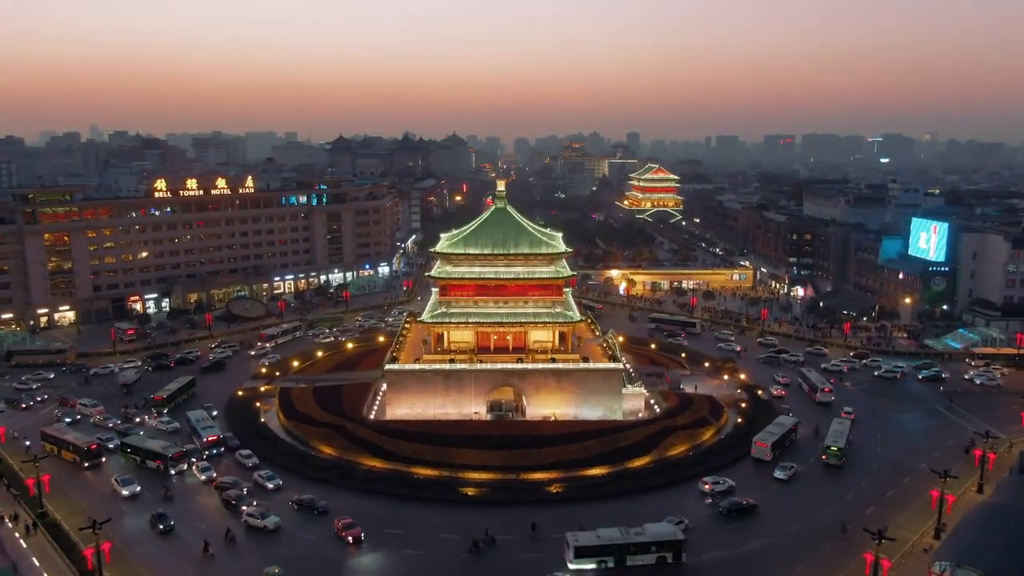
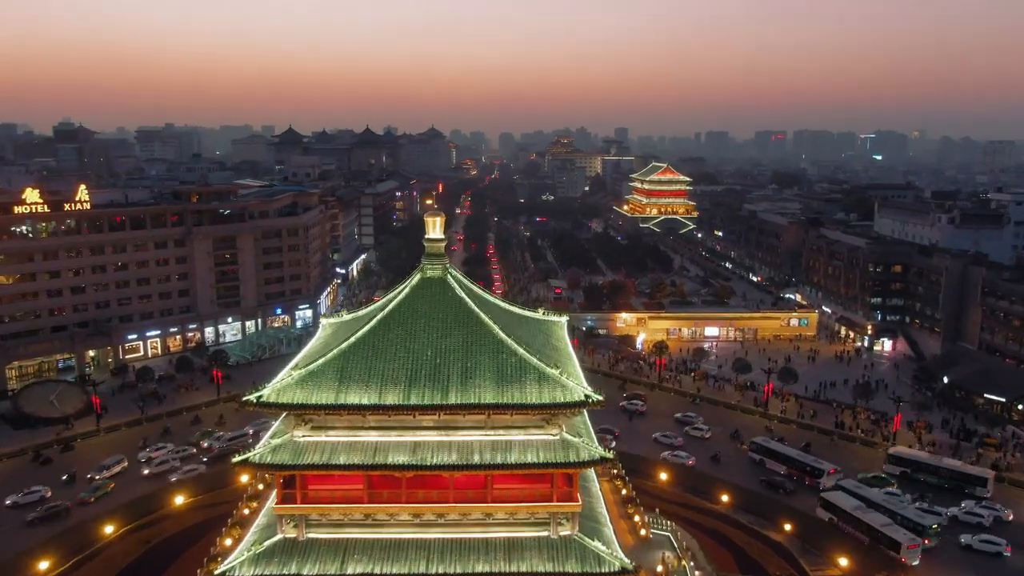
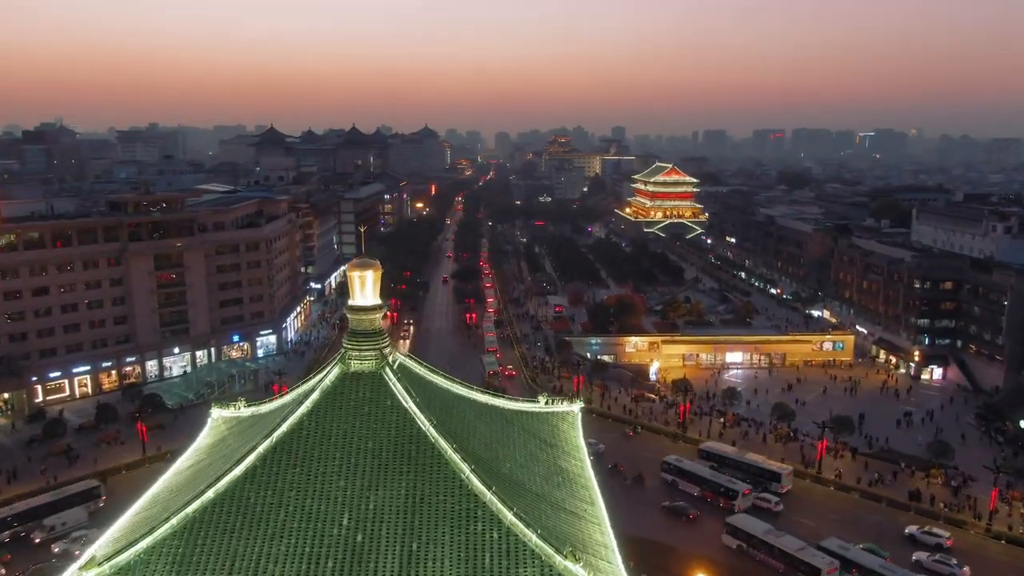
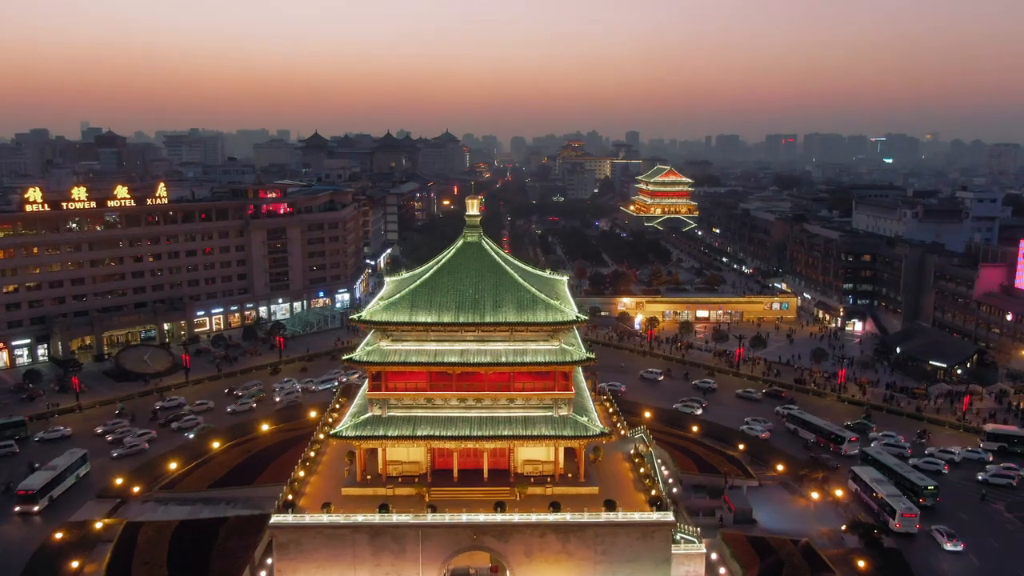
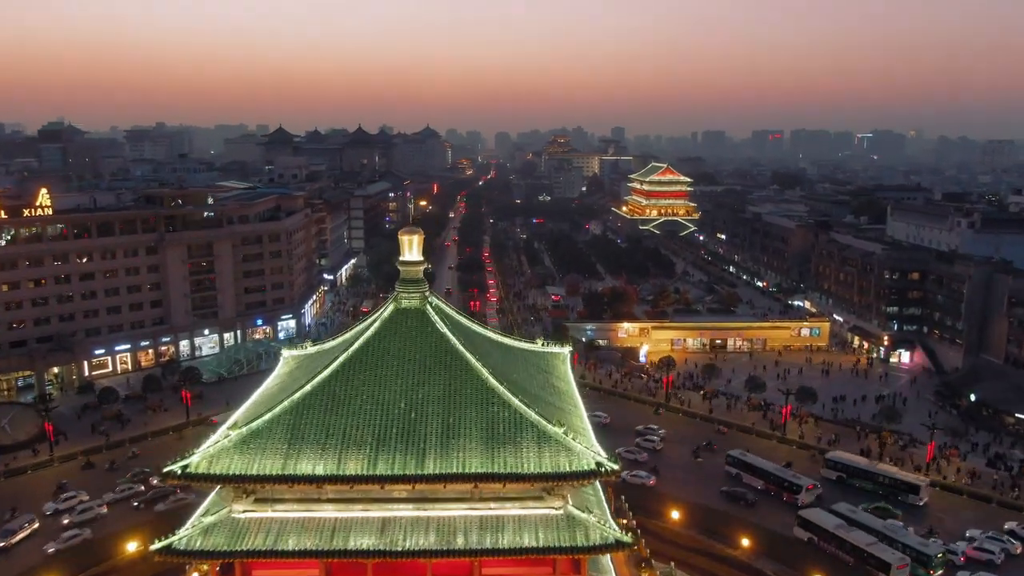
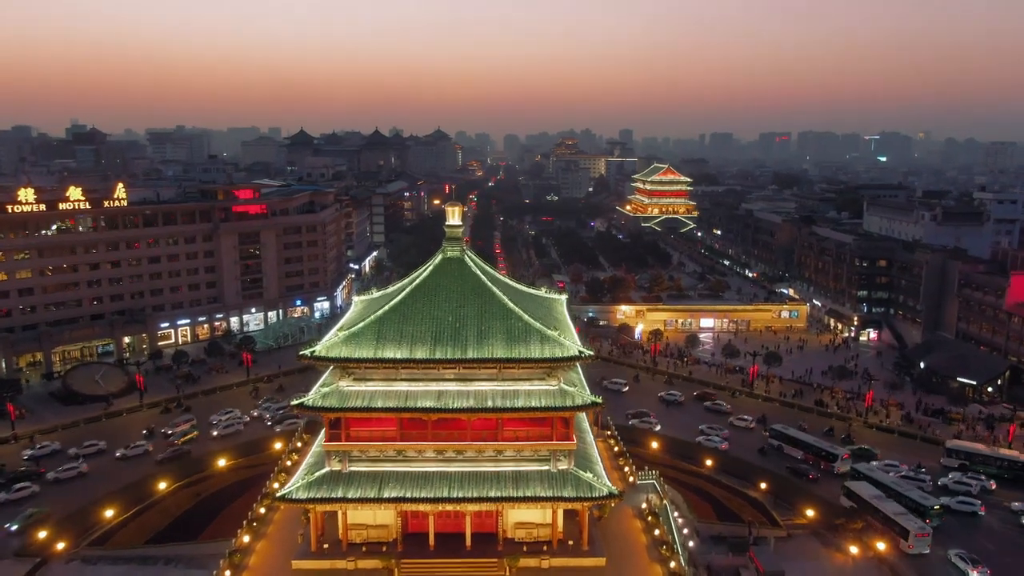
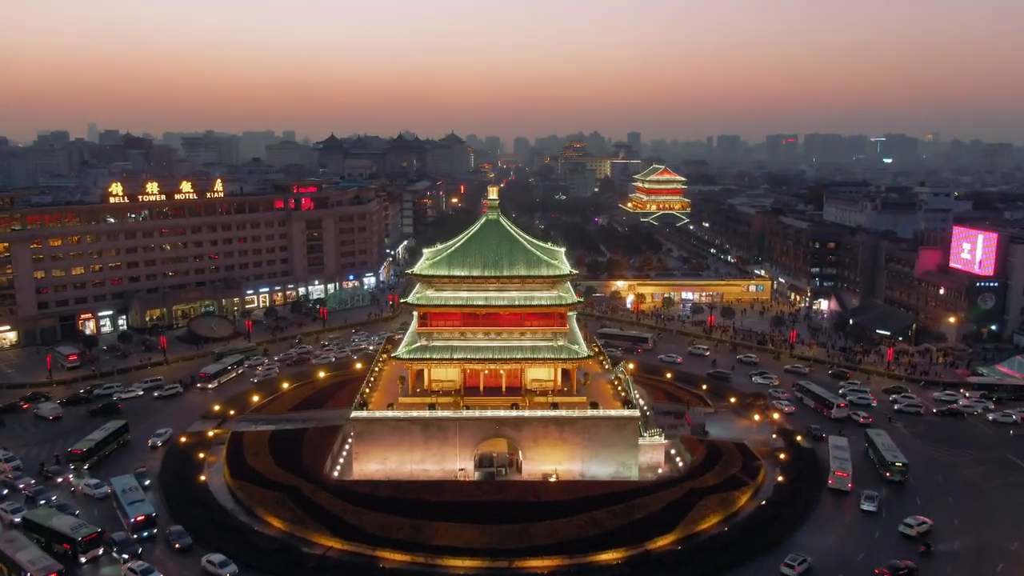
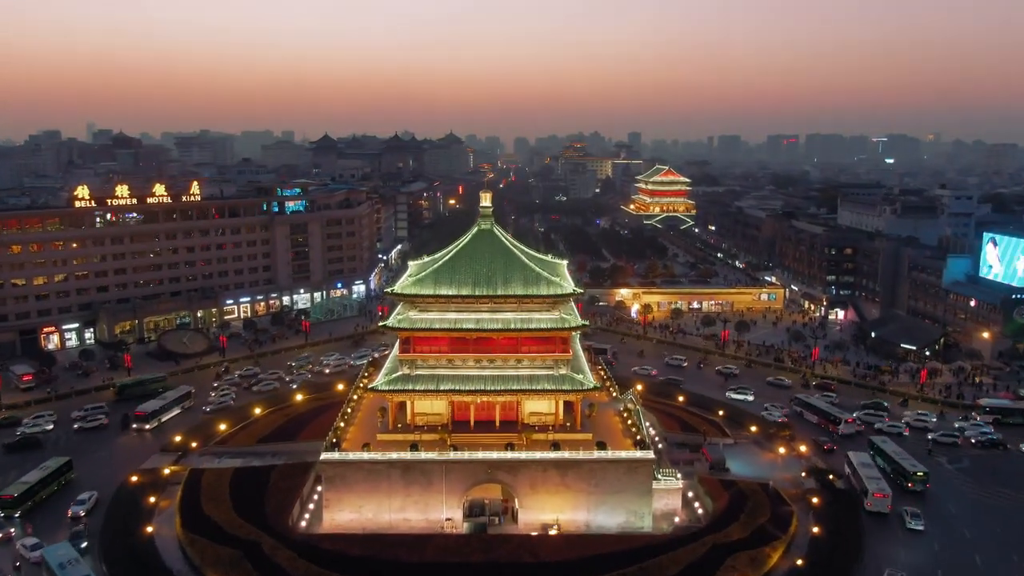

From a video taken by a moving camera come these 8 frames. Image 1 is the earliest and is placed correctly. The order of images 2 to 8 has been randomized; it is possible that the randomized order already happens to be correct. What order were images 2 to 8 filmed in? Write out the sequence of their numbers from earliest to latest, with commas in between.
7, 8, 4, 6, 2, 5, 3
